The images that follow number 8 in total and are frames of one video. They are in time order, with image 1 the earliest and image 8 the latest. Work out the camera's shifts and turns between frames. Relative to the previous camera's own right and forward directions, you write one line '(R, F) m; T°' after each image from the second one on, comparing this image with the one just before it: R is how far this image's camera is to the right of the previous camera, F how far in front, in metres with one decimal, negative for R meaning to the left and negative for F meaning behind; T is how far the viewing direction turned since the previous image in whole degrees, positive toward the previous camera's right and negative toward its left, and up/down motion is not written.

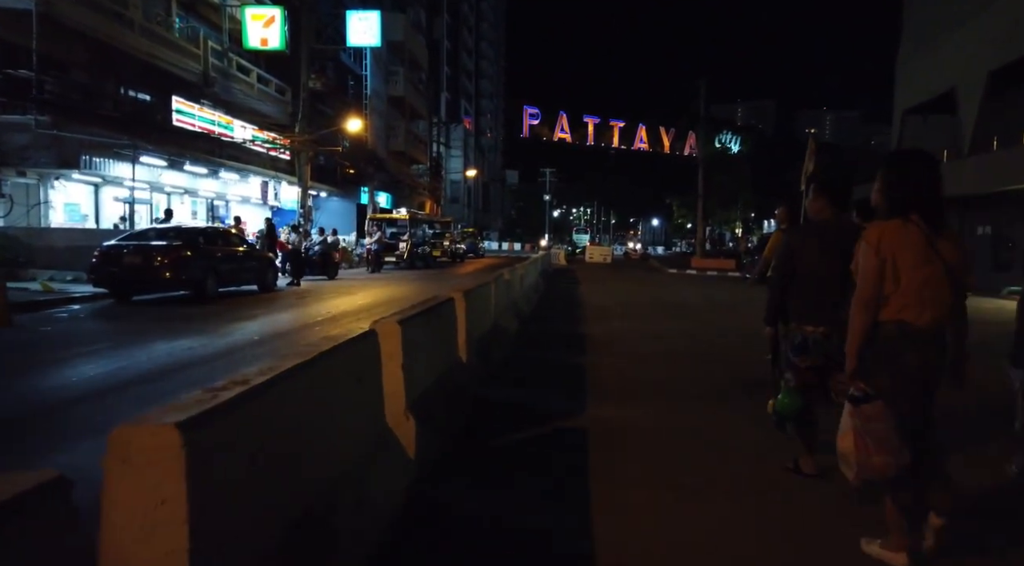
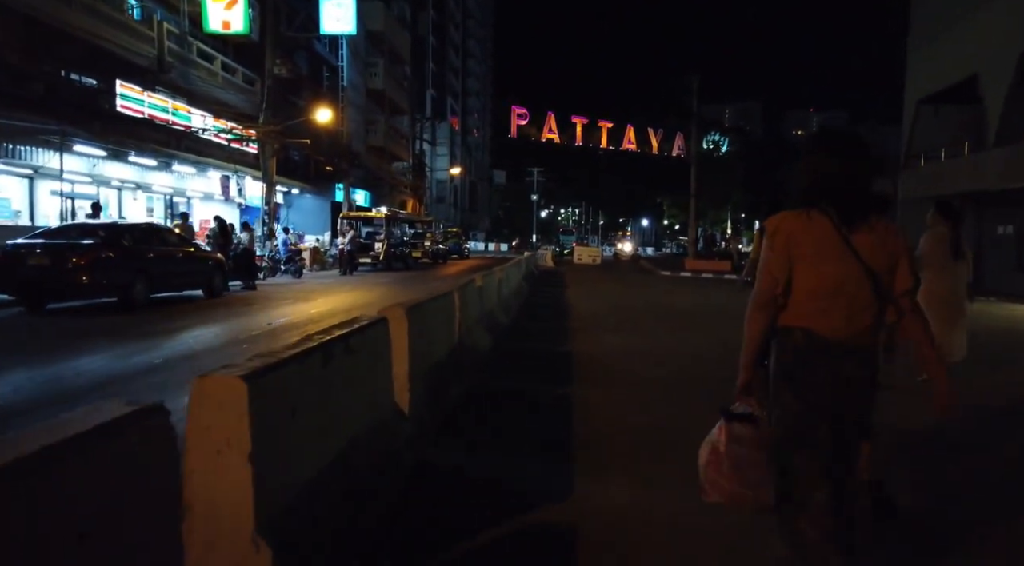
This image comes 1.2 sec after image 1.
(+0.2, +1.8) m; +1°
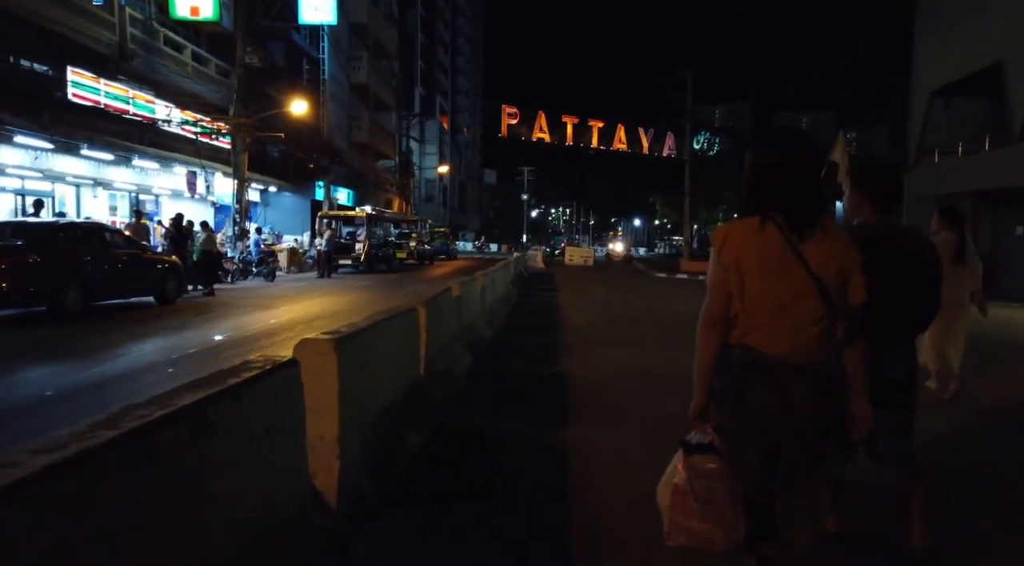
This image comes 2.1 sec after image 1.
(+0.1, +1.3) m; +1°
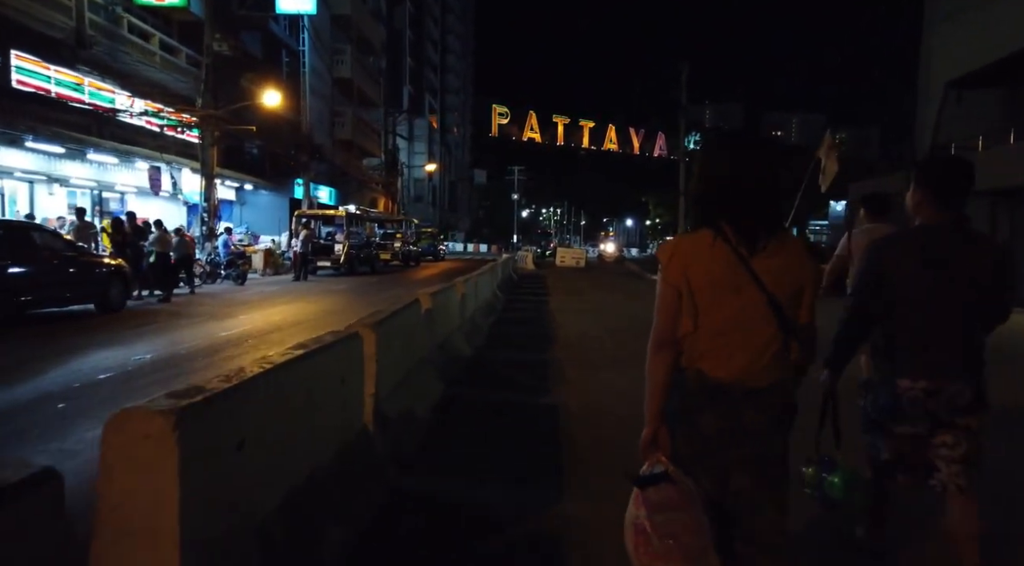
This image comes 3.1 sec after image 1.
(+0.1, +1.3) m; +1°
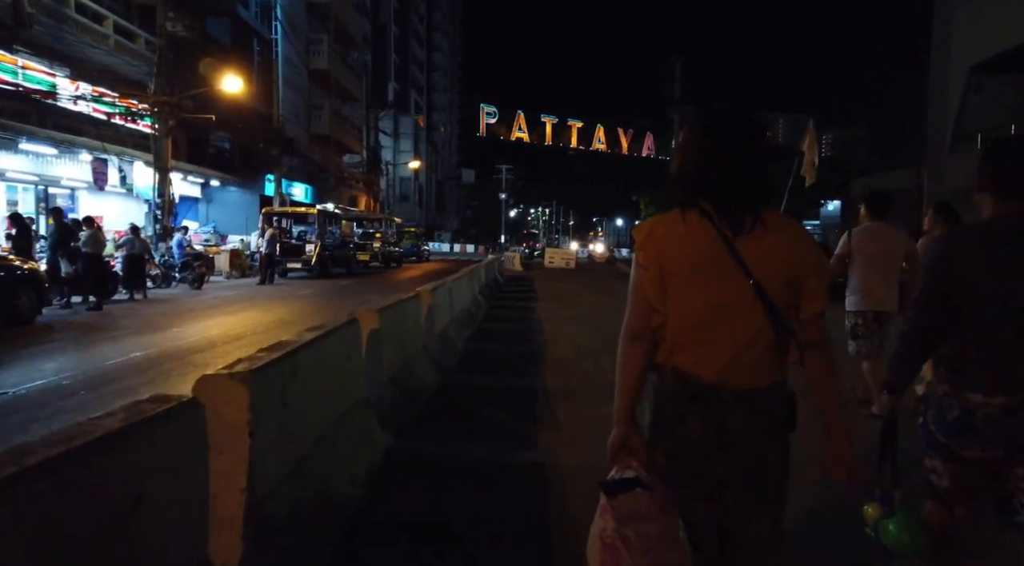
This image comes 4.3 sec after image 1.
(+0.1, +1.7) m; +1°
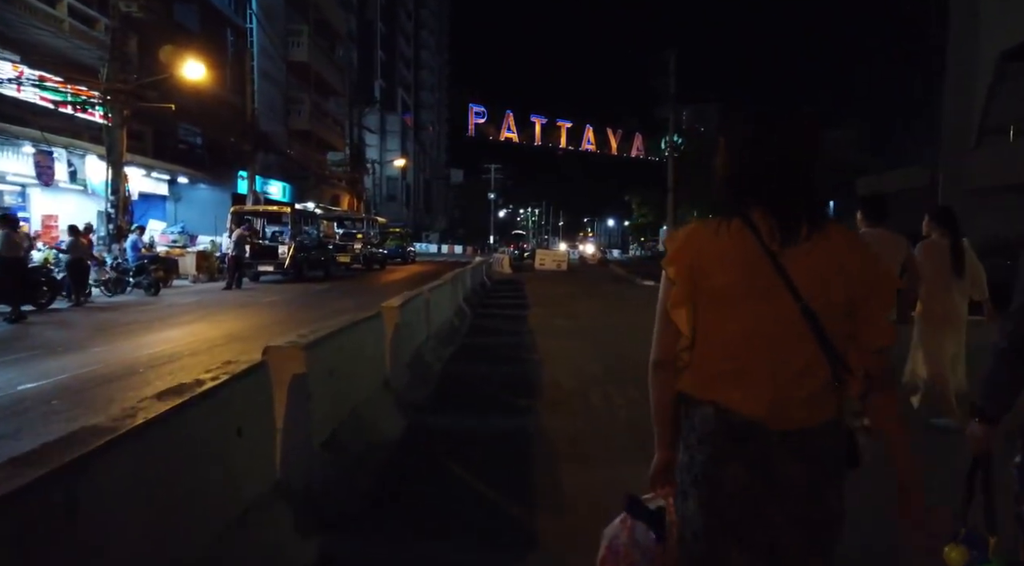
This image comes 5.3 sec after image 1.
(0.0, +1.5) m; +1°
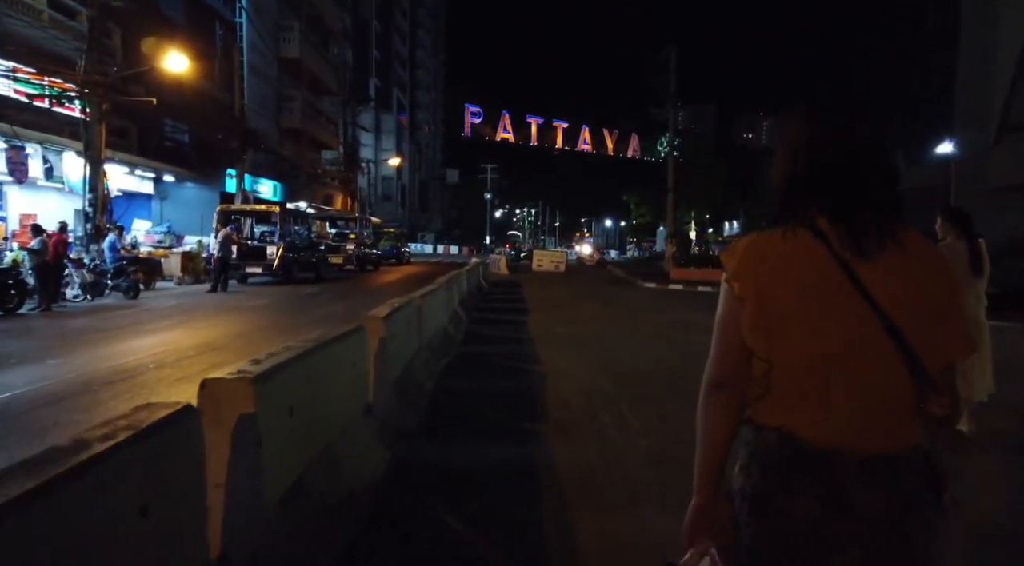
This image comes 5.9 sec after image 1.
(-0.1, +0.7) m; 0°
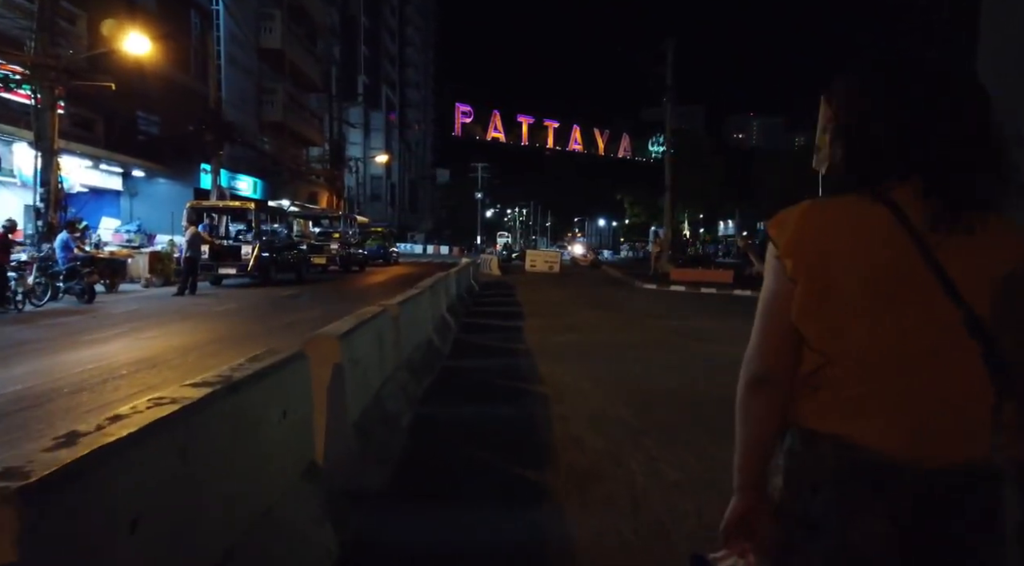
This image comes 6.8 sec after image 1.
(-0.1, +1.3) m; +1°
